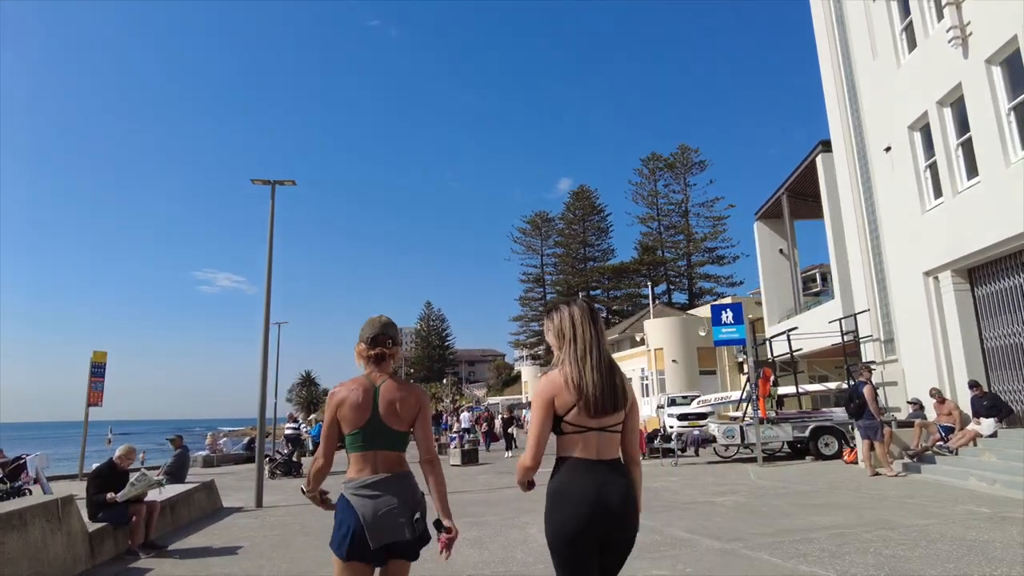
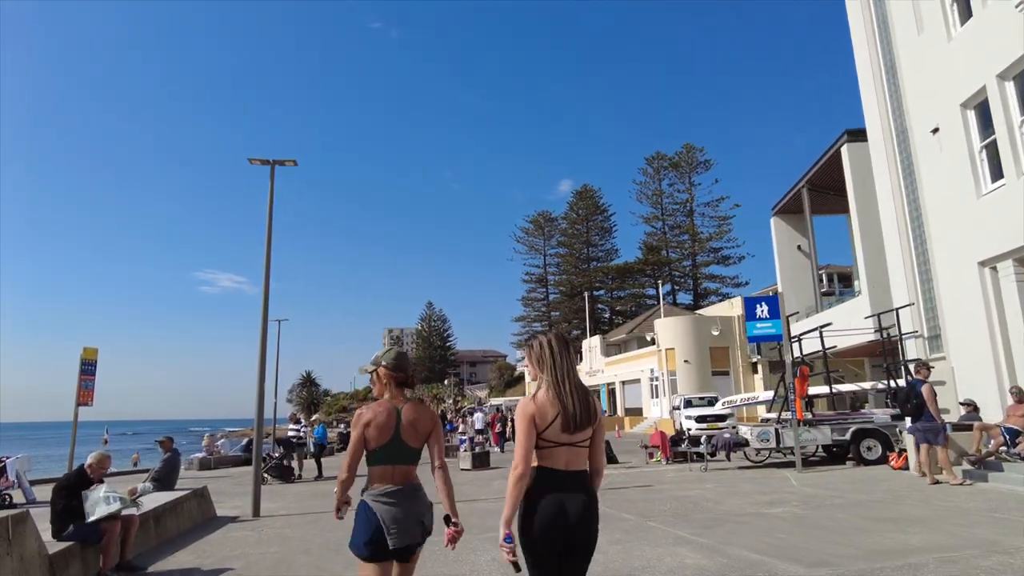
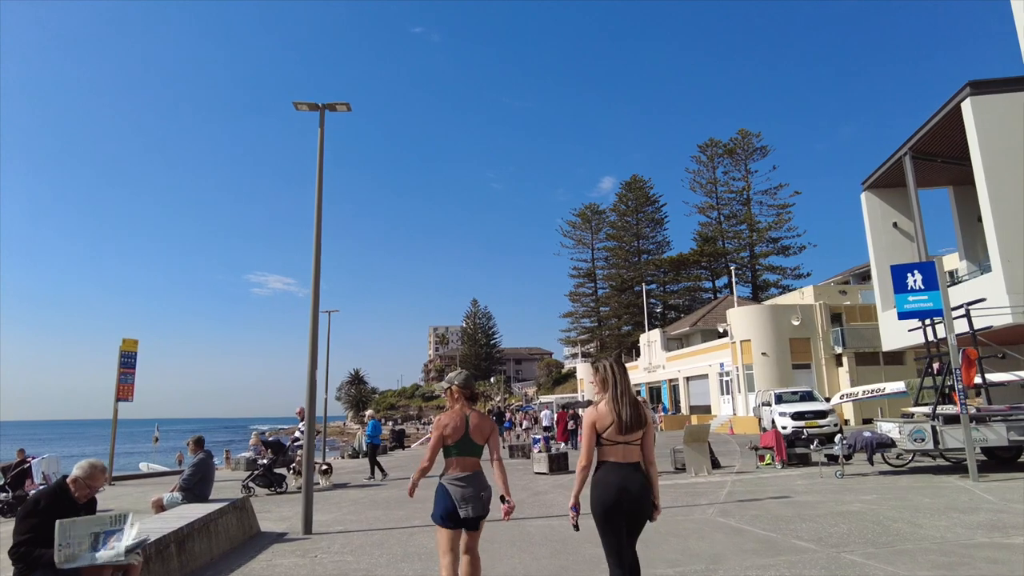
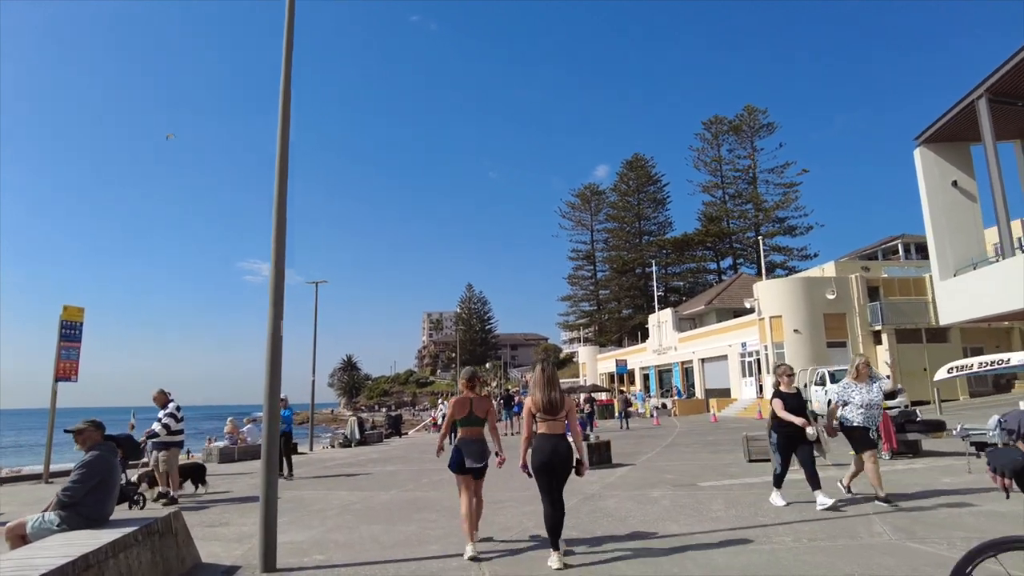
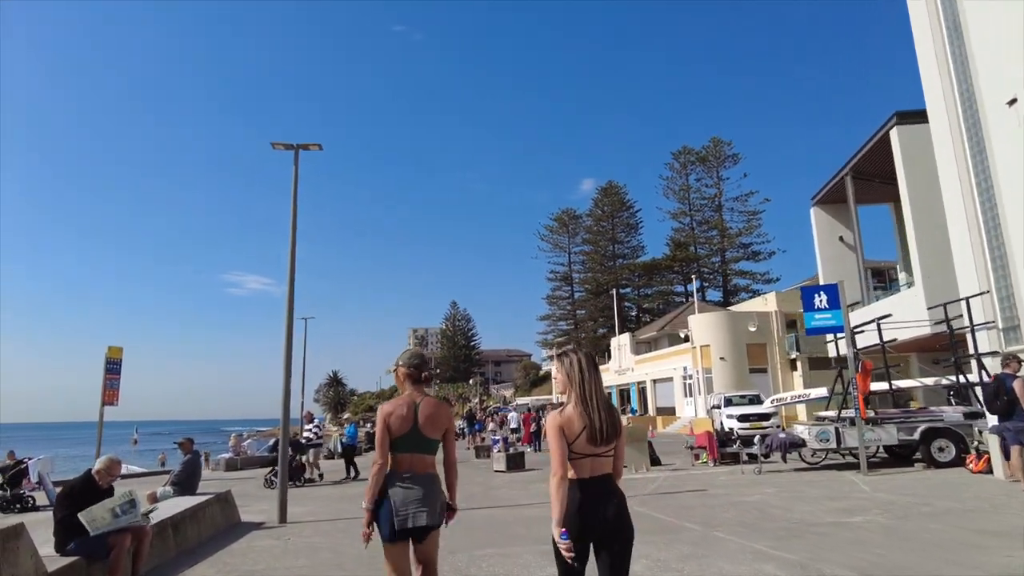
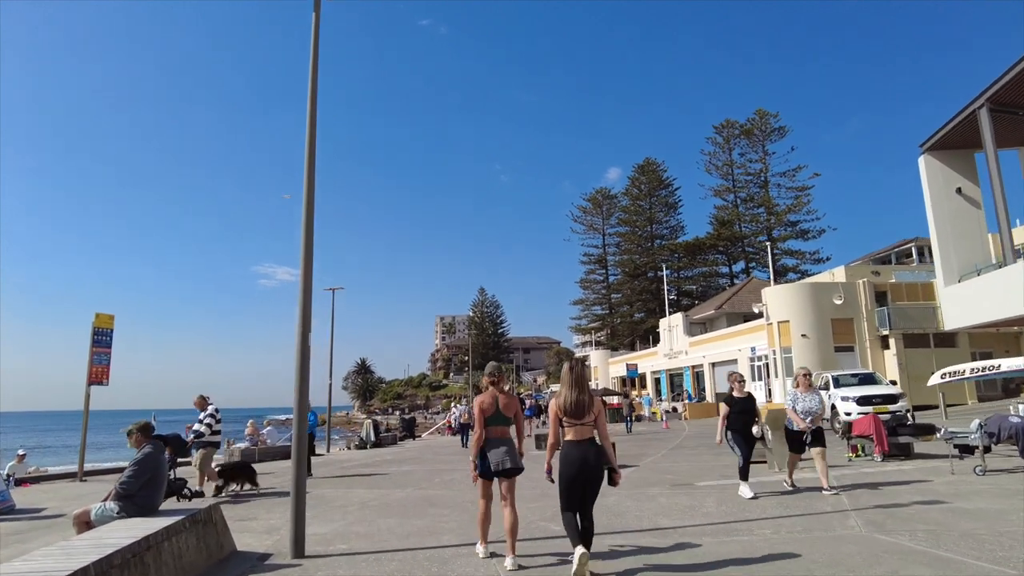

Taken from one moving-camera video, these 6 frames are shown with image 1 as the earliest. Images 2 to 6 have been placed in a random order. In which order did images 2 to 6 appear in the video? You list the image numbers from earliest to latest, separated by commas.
2, 5, 3, 6, 4
